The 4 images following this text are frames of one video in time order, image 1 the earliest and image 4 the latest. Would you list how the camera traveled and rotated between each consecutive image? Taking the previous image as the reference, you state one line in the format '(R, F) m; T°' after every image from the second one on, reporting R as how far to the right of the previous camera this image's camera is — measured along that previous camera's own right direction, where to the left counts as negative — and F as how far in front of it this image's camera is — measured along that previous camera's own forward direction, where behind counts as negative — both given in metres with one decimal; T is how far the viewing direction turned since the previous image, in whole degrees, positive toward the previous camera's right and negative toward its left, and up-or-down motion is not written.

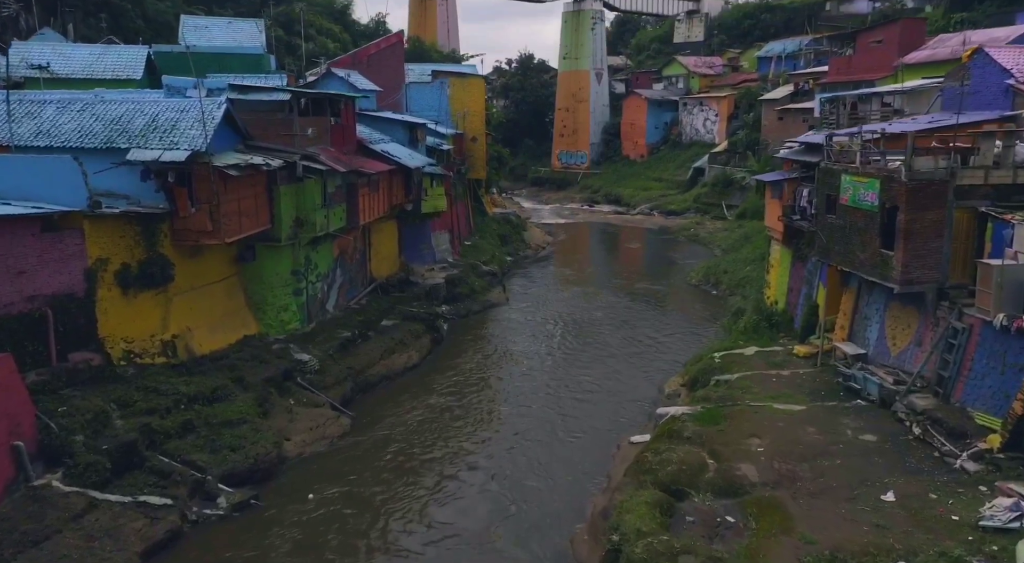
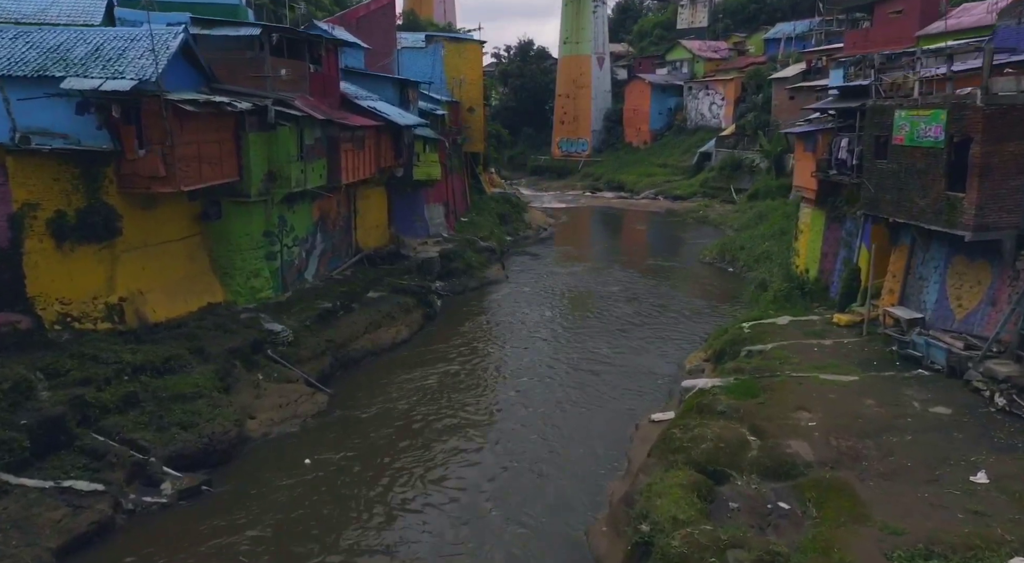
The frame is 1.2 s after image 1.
(0.0, +2.2) m; 0°
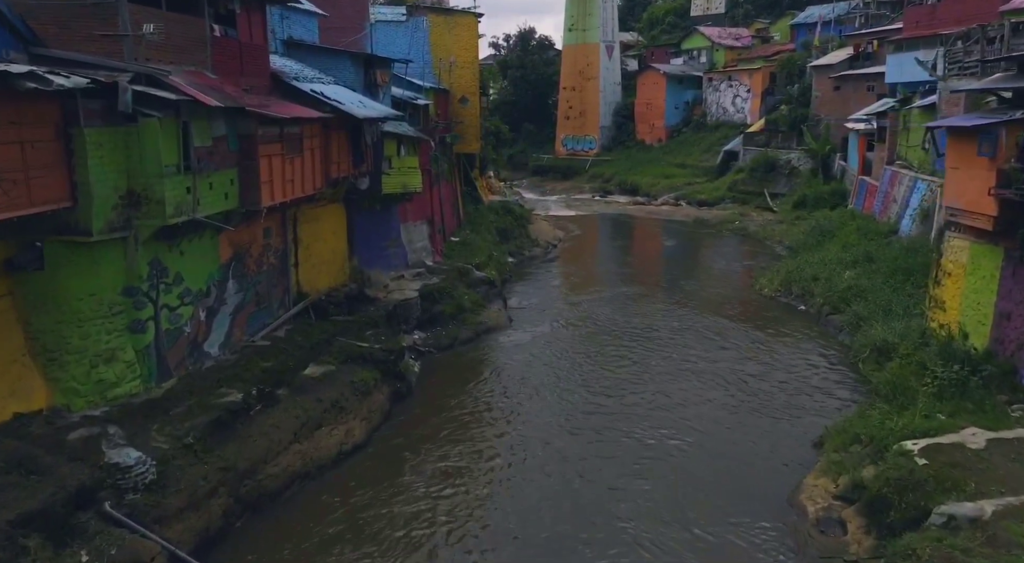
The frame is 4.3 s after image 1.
(-0.2, +6.3) m; 0°
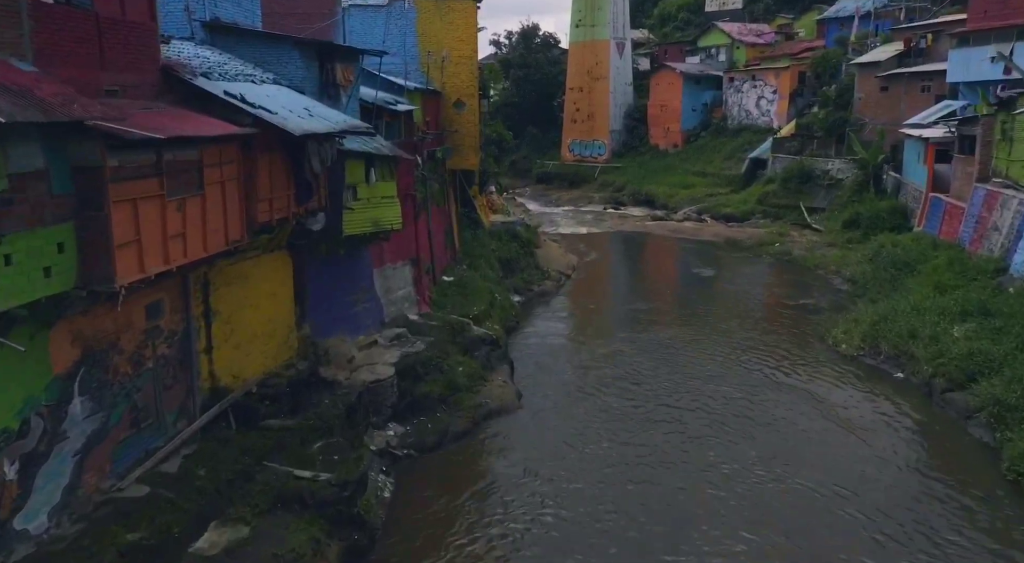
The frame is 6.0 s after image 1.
(-0.2, +4.8) m; 0°
